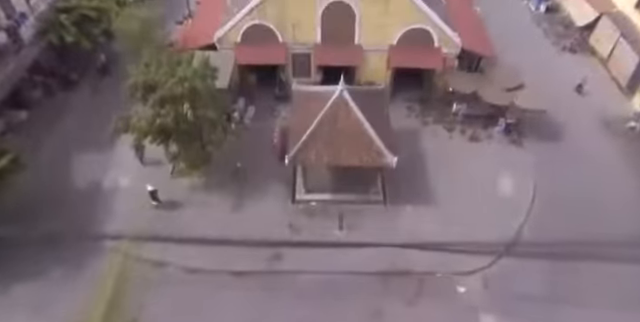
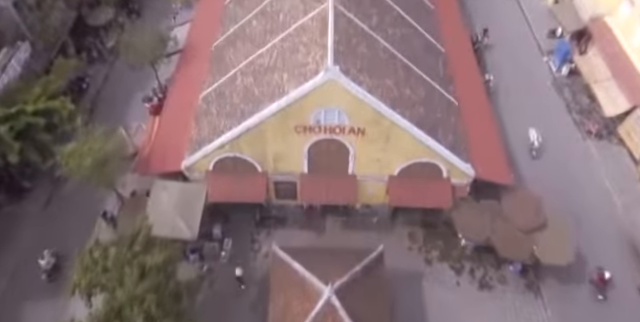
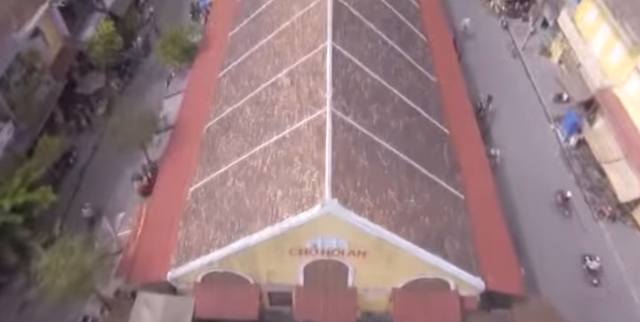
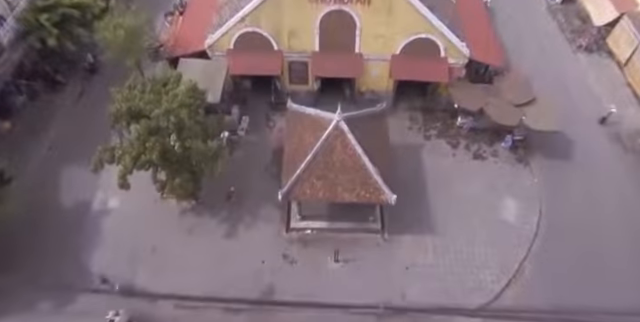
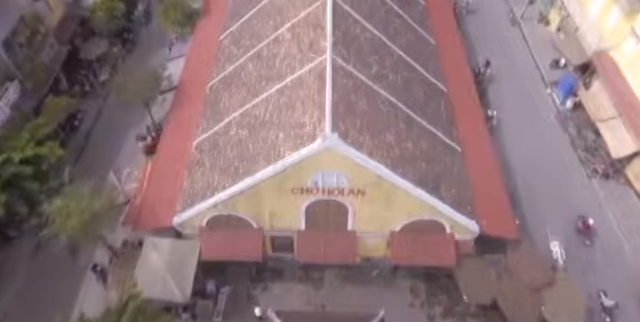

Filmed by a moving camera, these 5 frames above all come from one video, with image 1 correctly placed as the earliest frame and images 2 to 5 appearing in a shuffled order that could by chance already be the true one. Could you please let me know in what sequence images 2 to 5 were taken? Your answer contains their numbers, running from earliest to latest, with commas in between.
4, 2, 5, 3
